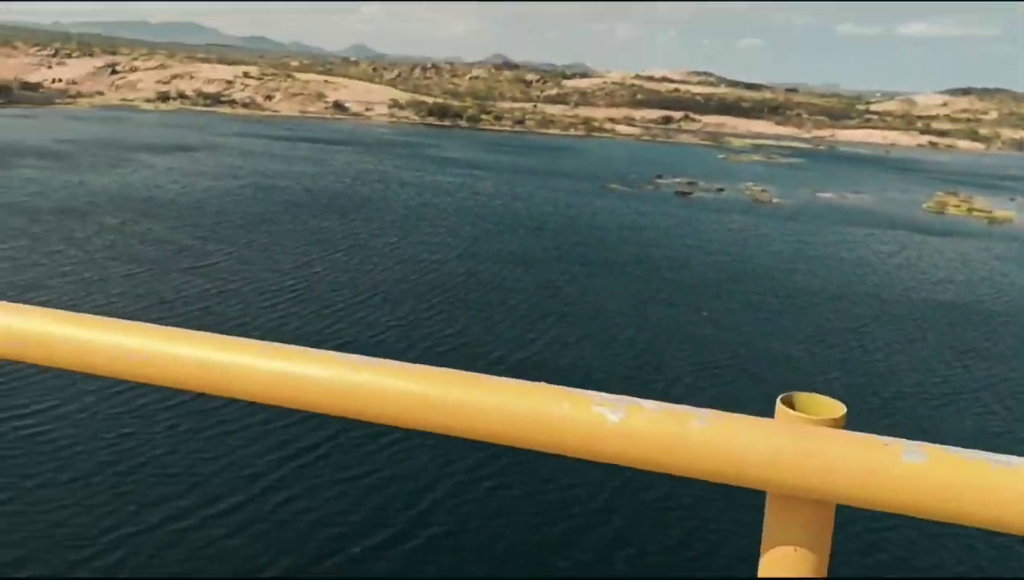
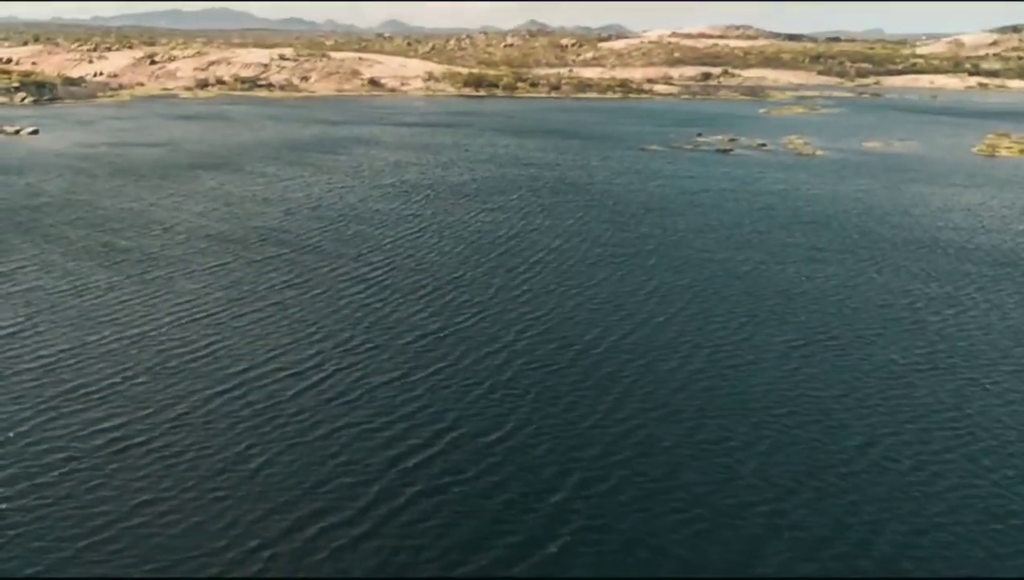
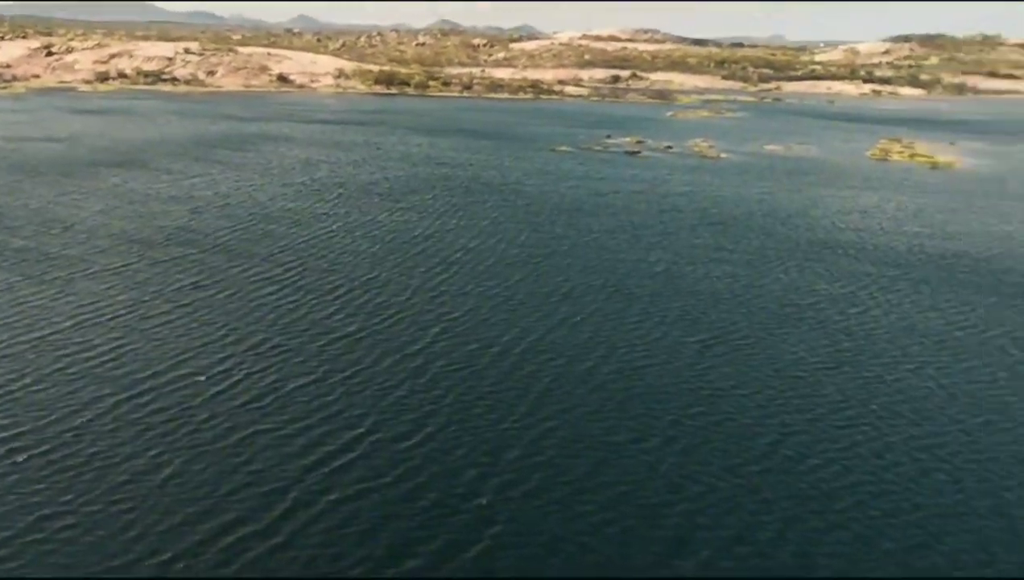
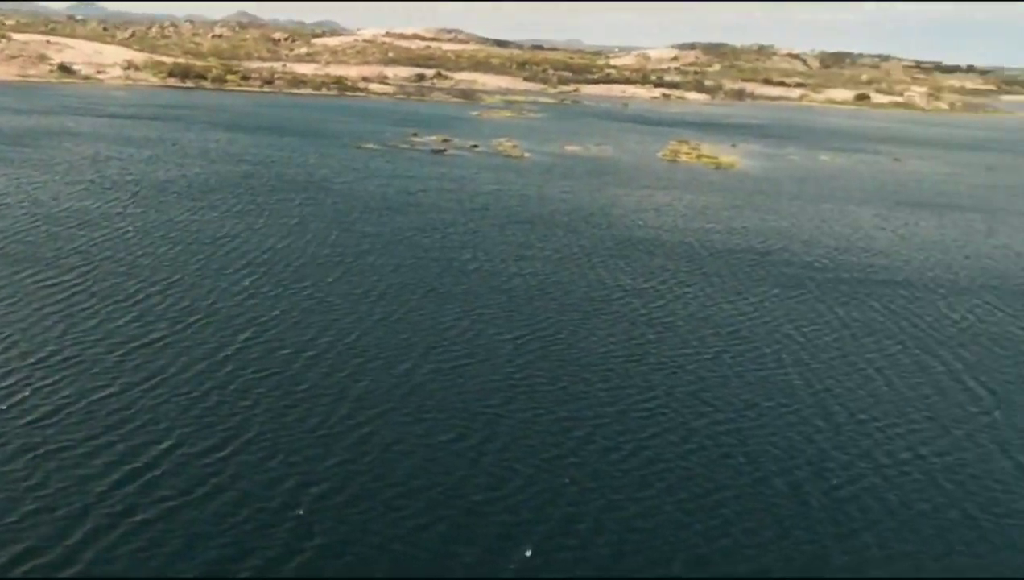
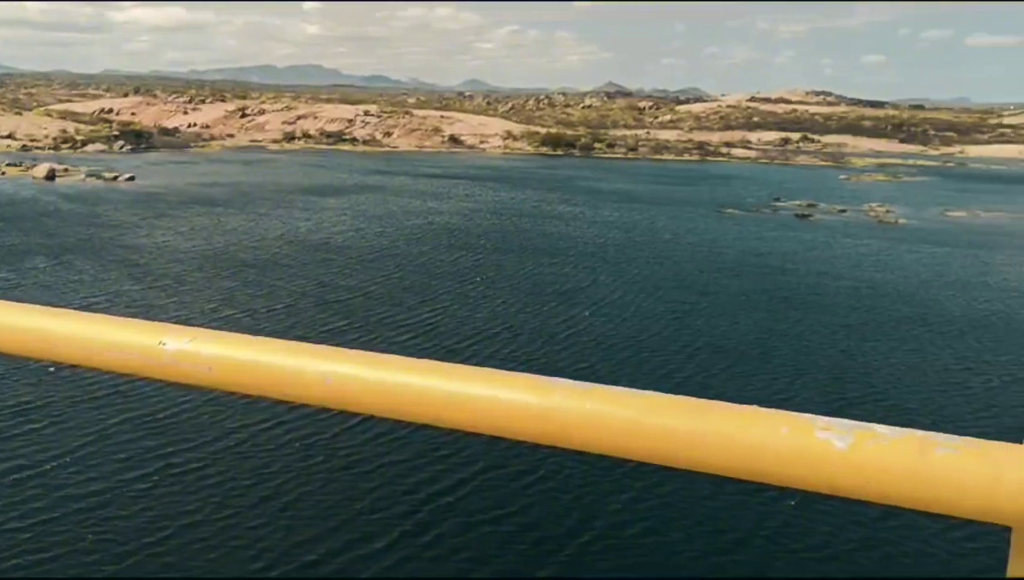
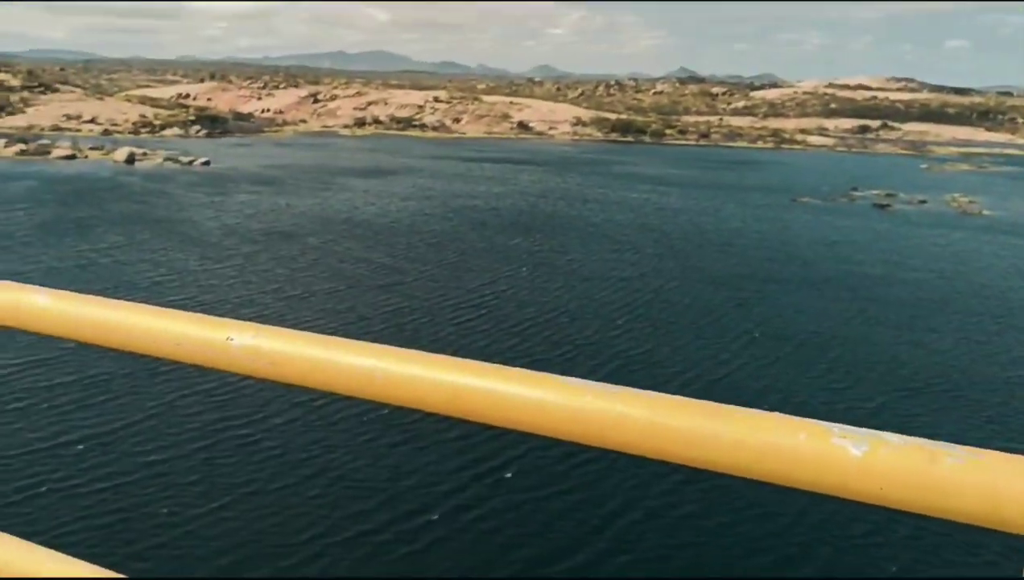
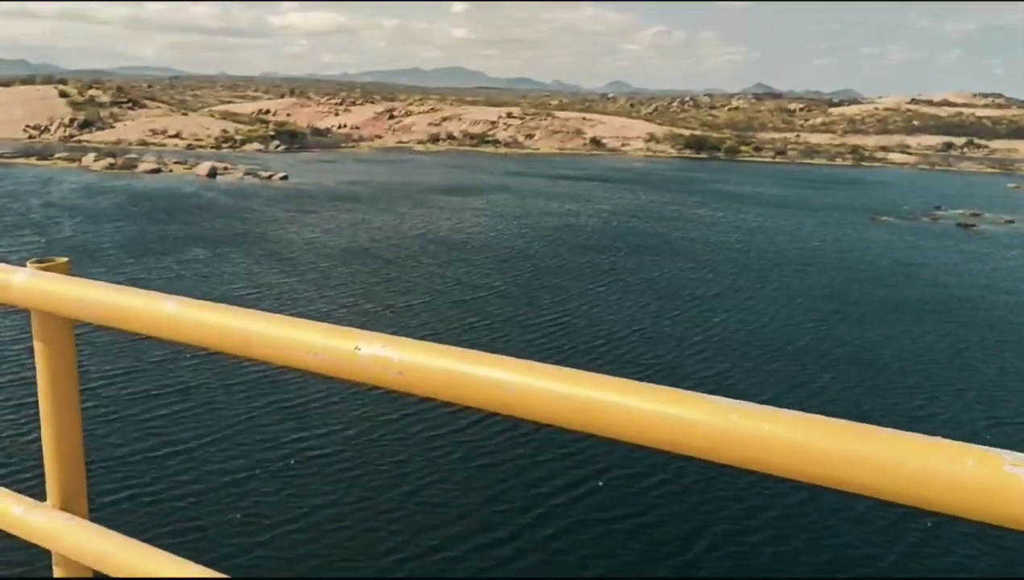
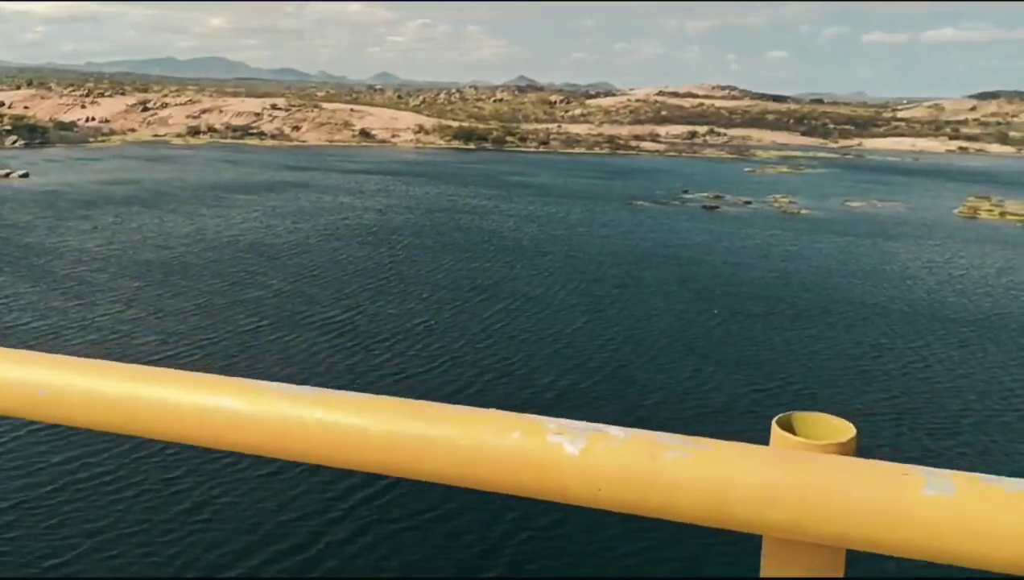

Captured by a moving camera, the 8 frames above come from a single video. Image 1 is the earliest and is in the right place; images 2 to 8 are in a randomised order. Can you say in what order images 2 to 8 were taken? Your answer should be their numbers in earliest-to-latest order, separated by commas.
6, 7, 5, 8, 2, 3, 4
